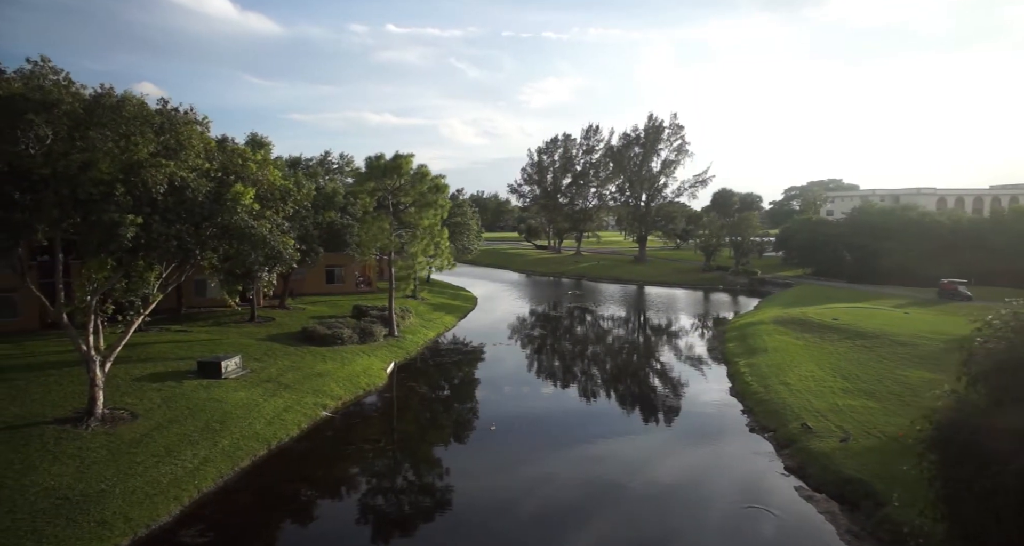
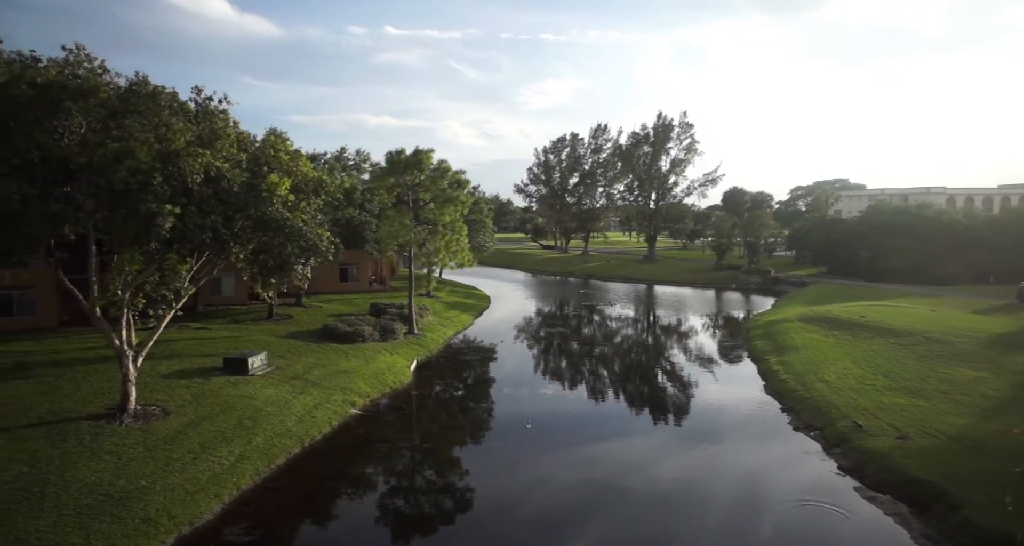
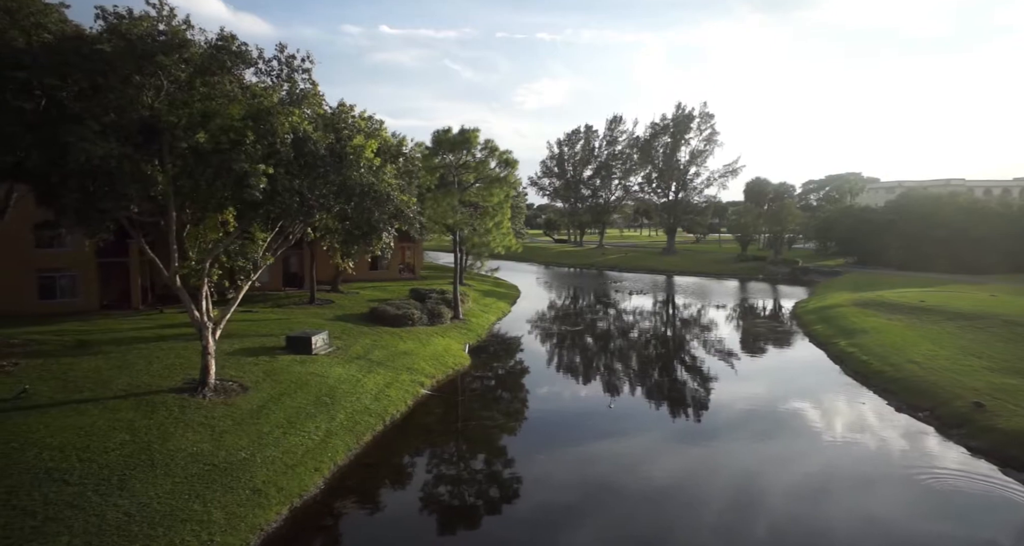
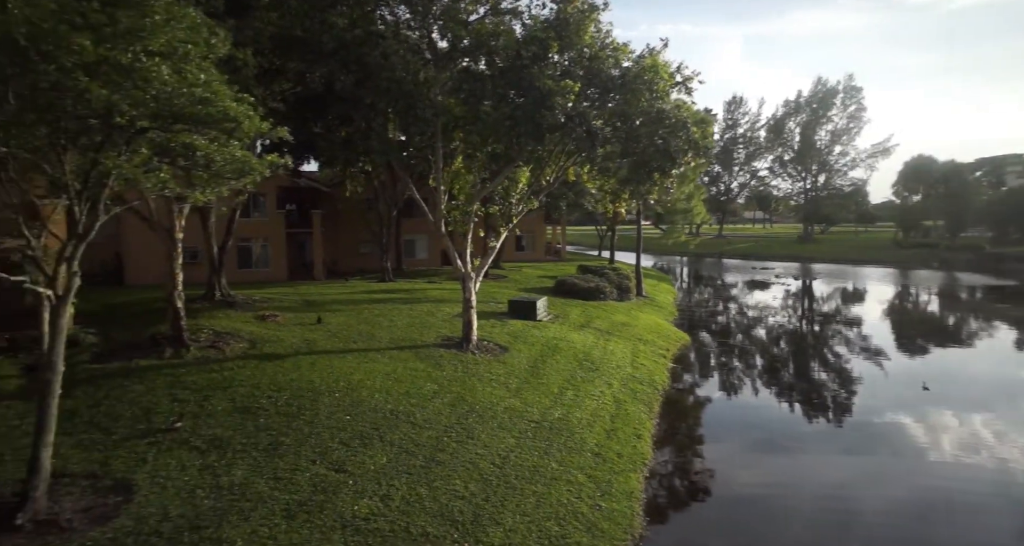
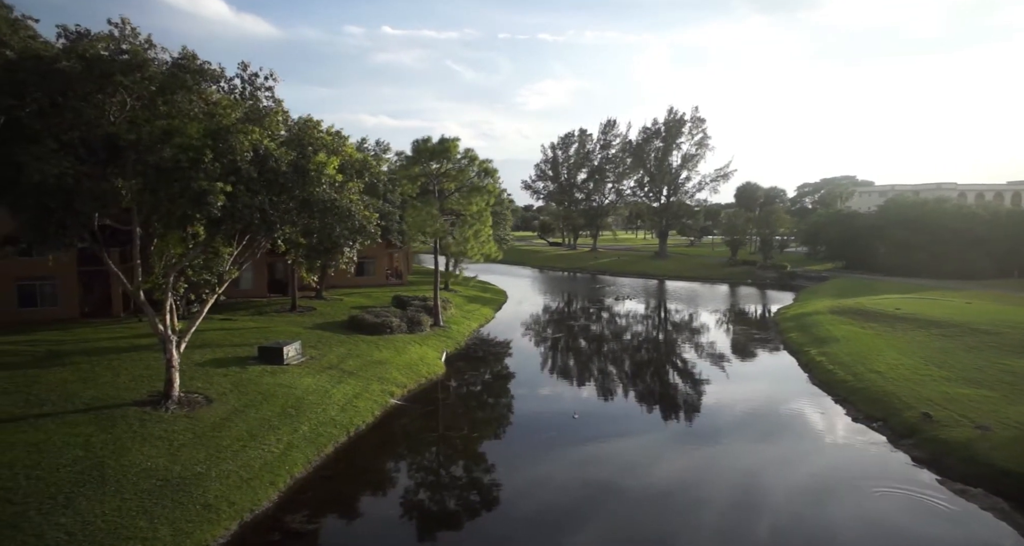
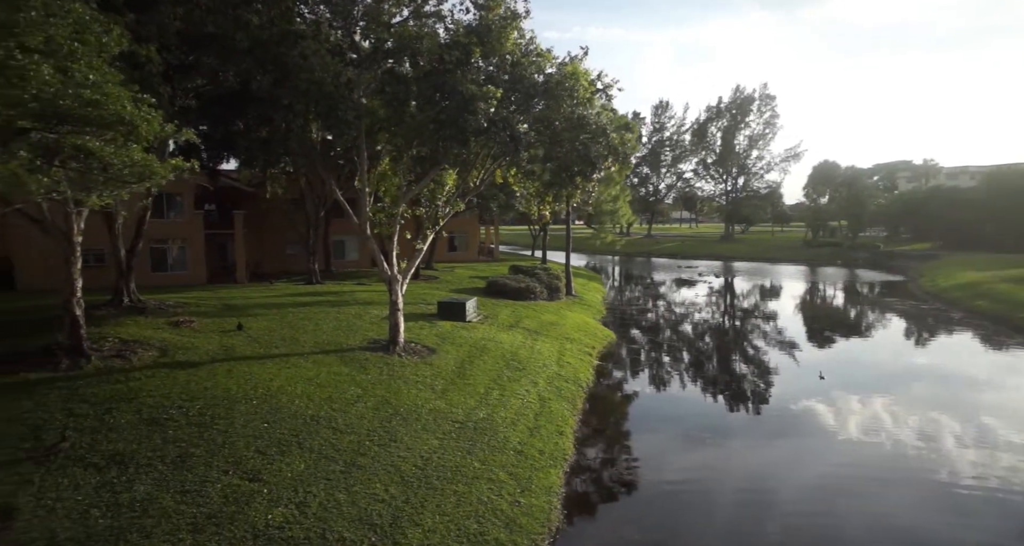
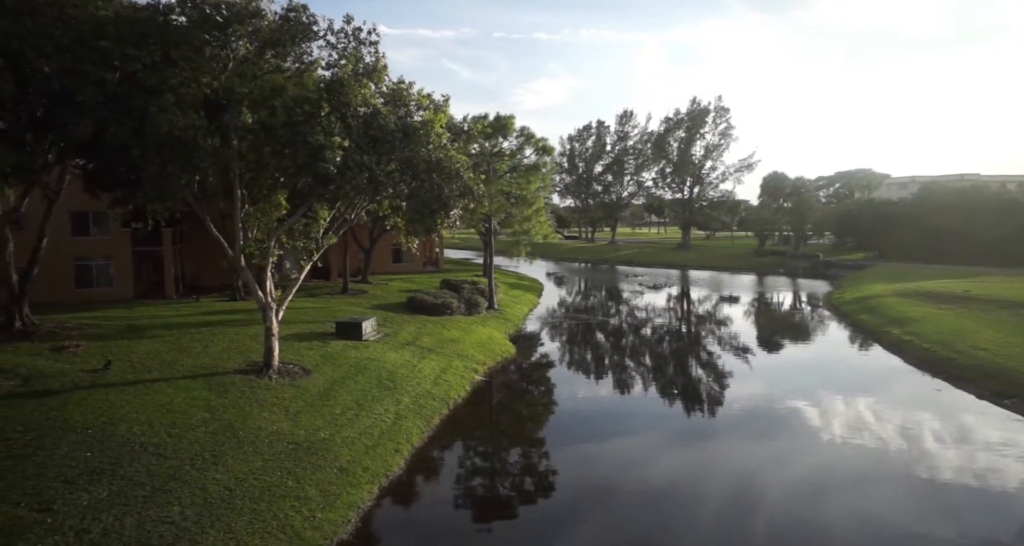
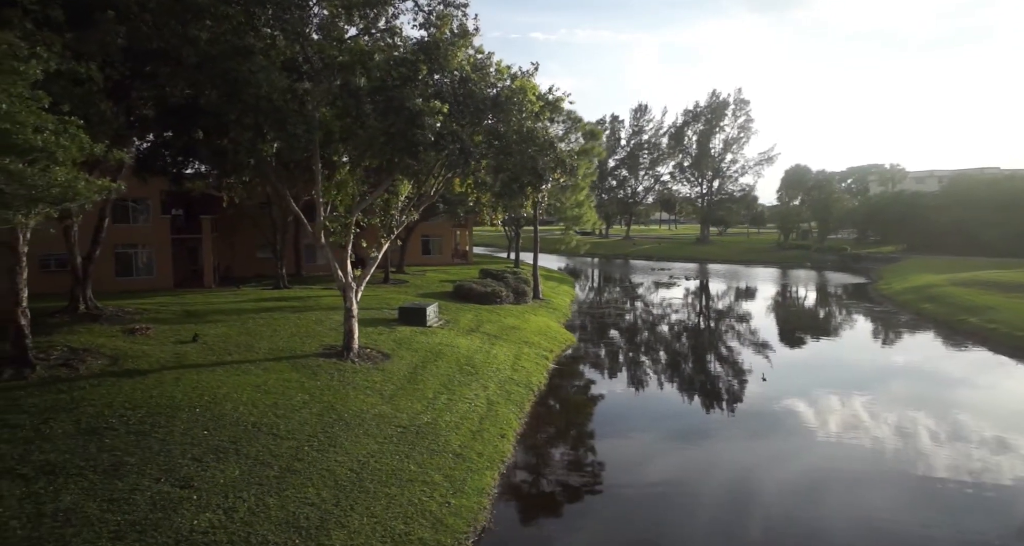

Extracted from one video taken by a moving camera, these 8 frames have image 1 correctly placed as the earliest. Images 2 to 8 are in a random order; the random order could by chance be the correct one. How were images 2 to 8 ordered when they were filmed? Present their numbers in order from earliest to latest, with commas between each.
2, 5, 3, 7, 8, 6, 4
